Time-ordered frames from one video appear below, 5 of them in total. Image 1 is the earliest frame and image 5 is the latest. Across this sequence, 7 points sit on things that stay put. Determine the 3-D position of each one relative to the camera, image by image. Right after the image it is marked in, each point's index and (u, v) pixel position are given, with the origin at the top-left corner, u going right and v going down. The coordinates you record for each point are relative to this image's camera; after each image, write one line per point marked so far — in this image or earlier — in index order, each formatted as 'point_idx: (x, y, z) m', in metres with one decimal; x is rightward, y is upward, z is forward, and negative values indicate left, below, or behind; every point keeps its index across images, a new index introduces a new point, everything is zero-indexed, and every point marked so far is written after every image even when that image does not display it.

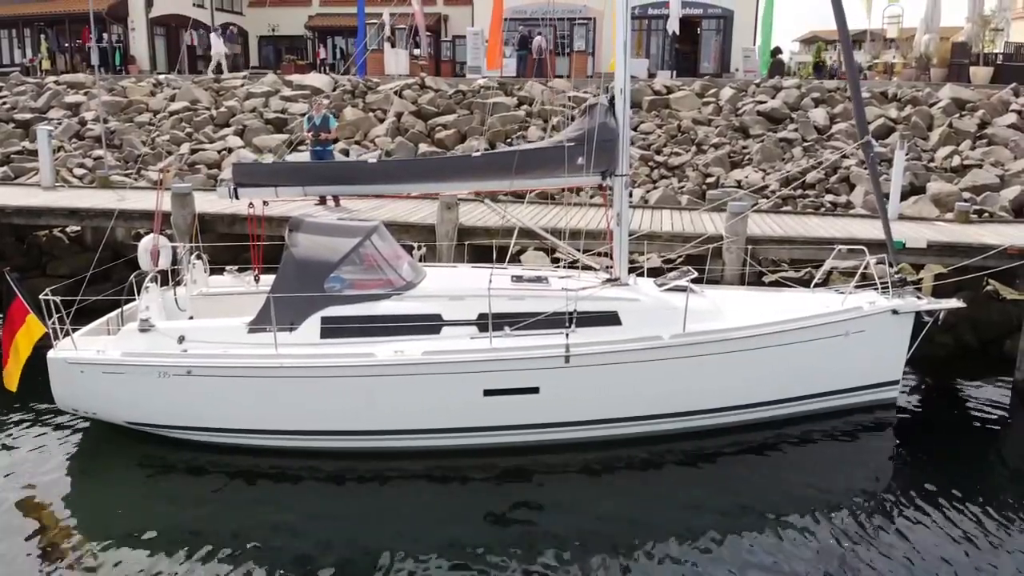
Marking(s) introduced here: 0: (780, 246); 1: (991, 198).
0: (+3.5, +0.6, +10.4) m
1: (+8.7, +1.6, +14.4) m
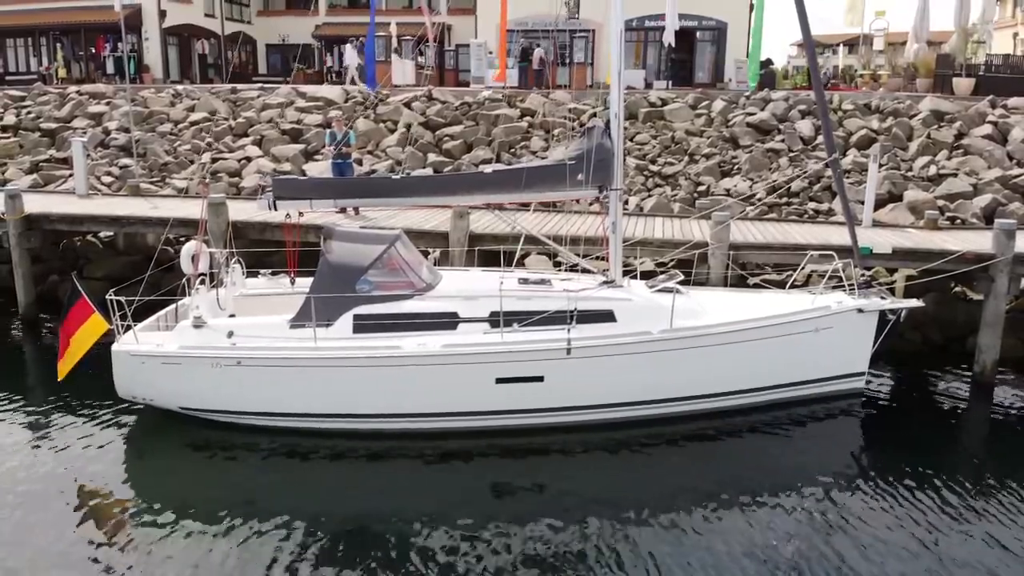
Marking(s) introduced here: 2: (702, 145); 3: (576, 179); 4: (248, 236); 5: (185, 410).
0: (+3.6, +0.5, +11.5) m
1: (+8.8, +1.6, +15.5) m
2: (+4.4, +3.3, +18.6) m
3: (+0.8, +1.3, +9.6) m
4: (-4.2, +0.8, +12.7) m
5: (-3.7, -1.4, +9.0) m
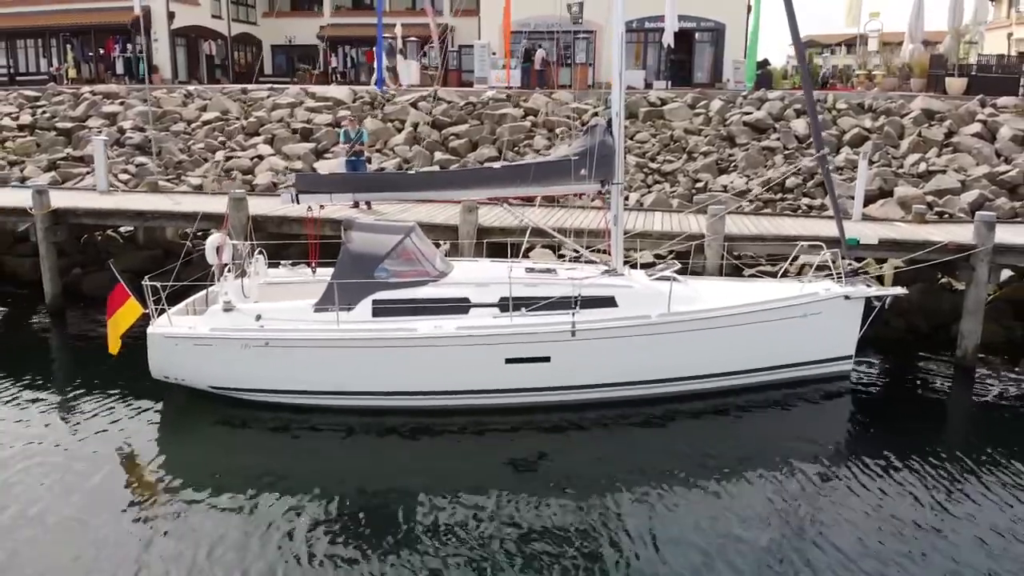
0: (+3.7, +0.7, +12.1) m
1: (+8.9, +1.8, +16.1) m
2: (+4.5, +3.5, +19.2) m
3: (+0.9, +1.5, +10.2) m
4: (-4.1, +1.0, +13.4) m
5: (-3.6, -1.2, +9.7) m
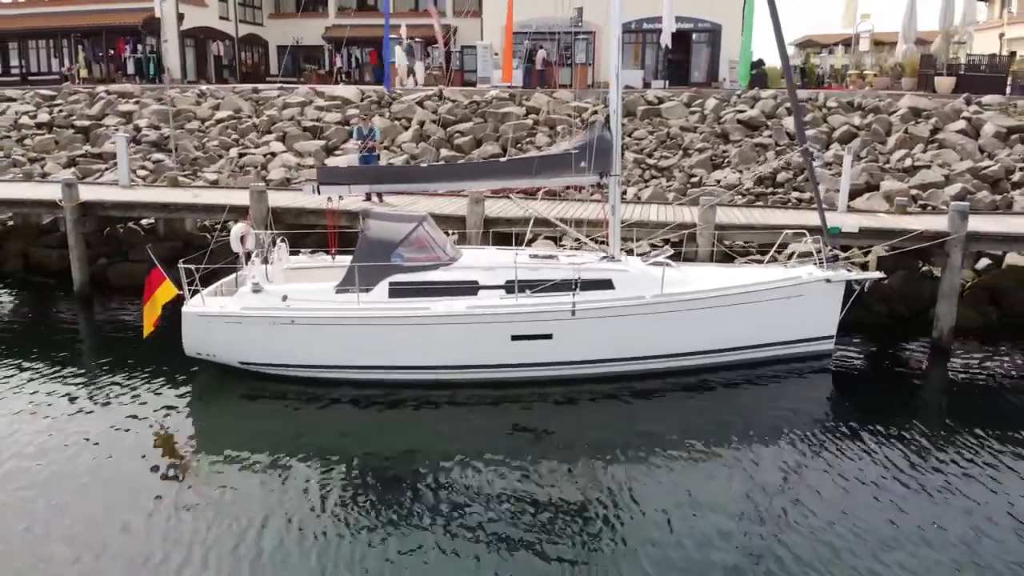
0: (+3.8, +0.9, +12.9) m
1: (+8.9, +2.0, +16.9) m
2: (+4.6, +3.7, +20.1) m
3: (+0.9, +1.7, +11.0) m
4: (-4.0, +1.2, +14.2) m
5: (-3.5, -1.0, +10.5) m
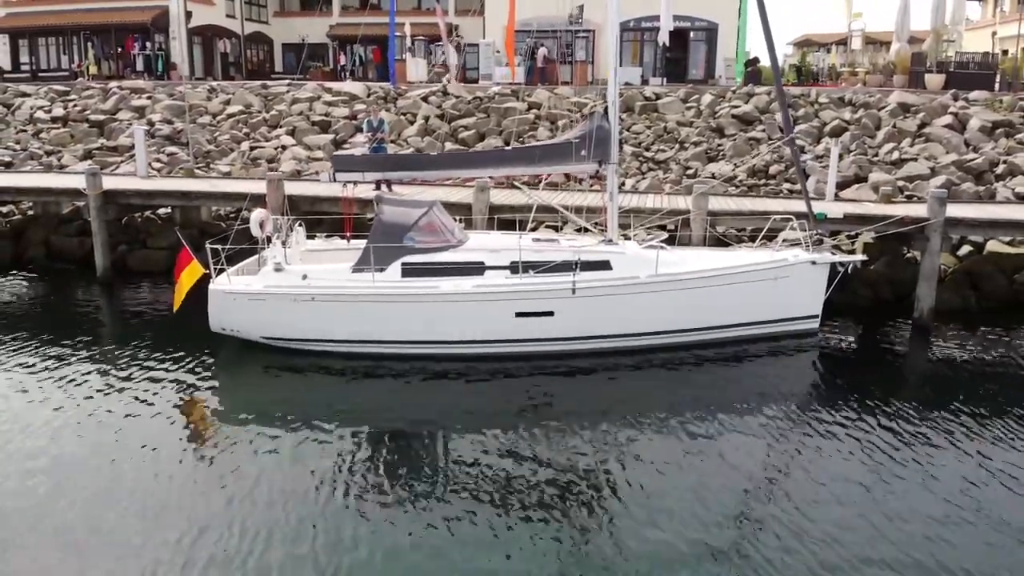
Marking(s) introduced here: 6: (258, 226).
0: (+3.8, +1.2, +13.7) m
1: (+9.0, +2.3, +17.6) m
2: (+4.7, +4.0, +20.8) m
3: (+1.0, +2.0, +11.8) m
4: (-4.0, +1.5, +14.9) m
5: (-3.5, -0.7, +11.2) m
6: (-3.8, +1.0, +12.0) m
